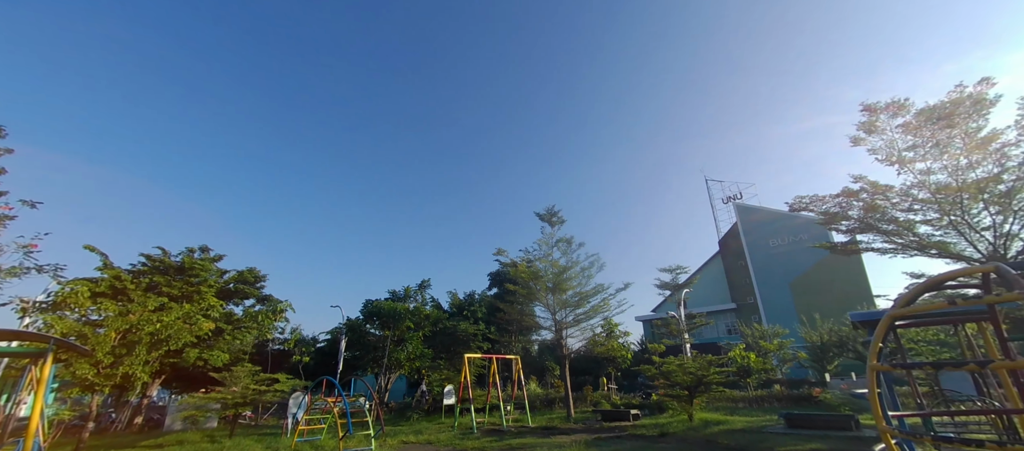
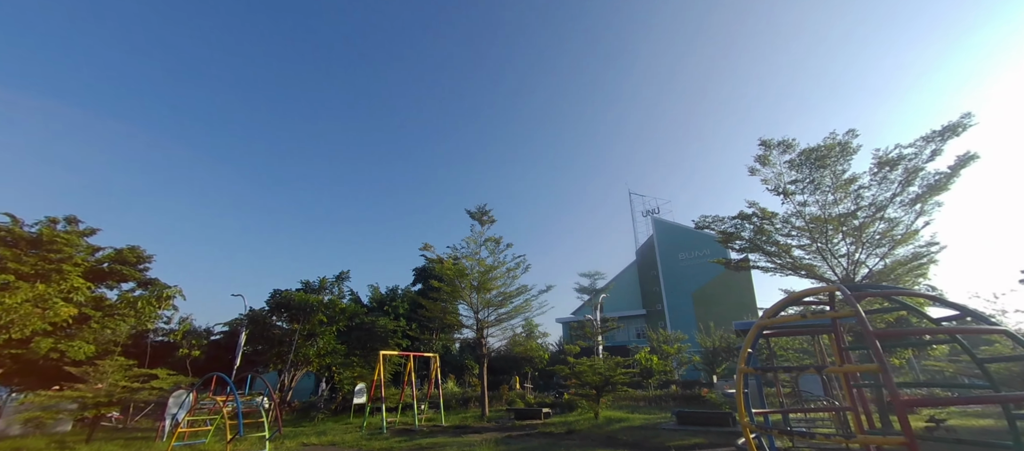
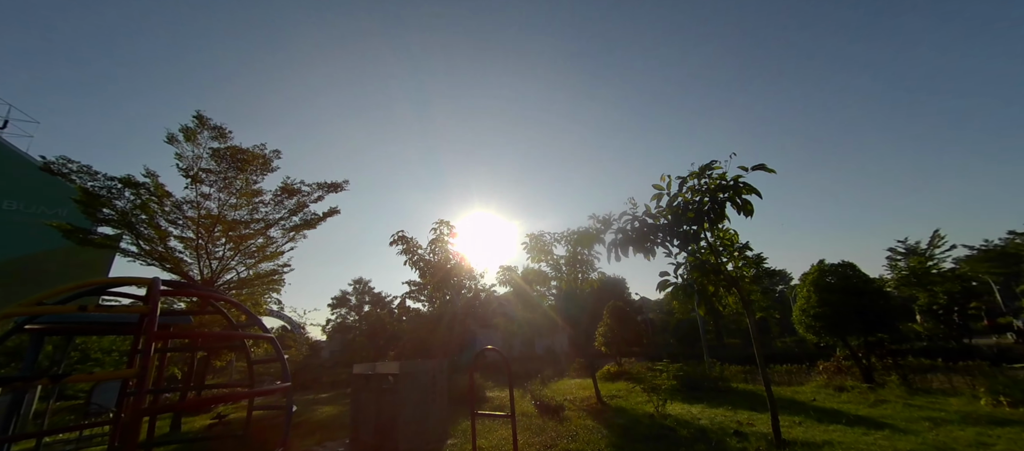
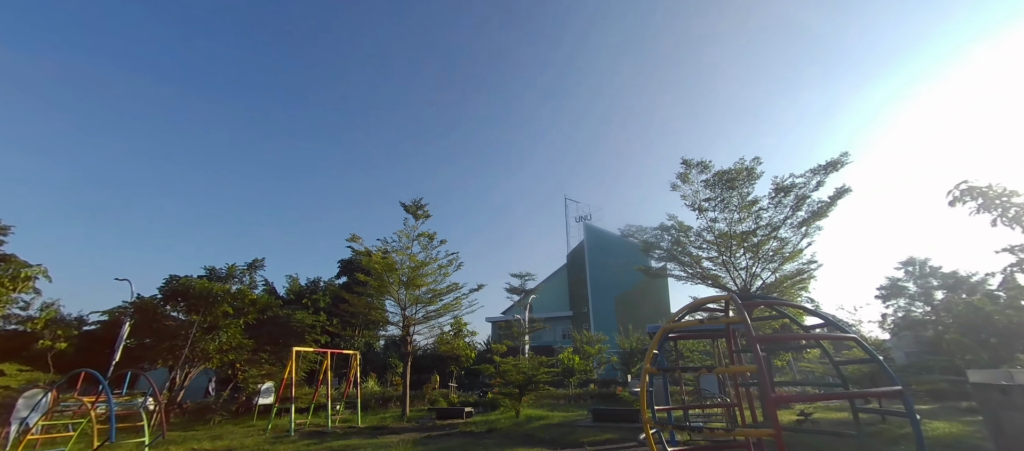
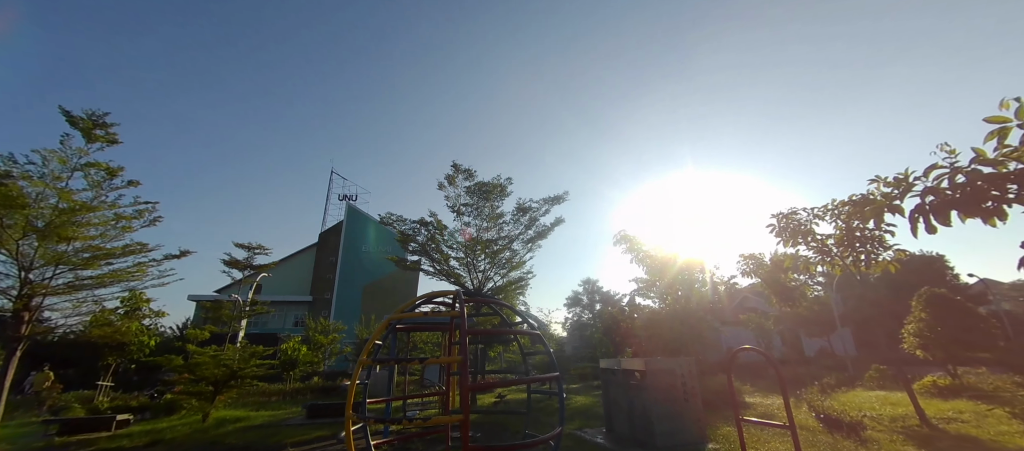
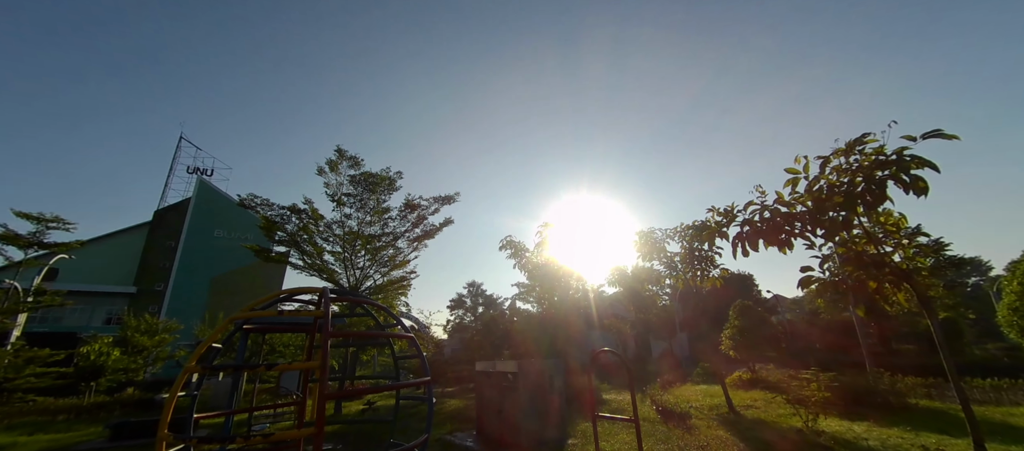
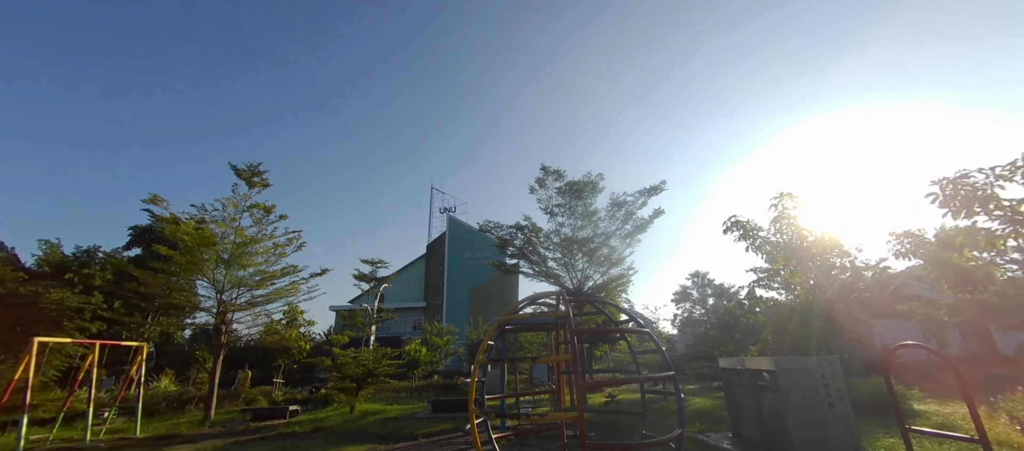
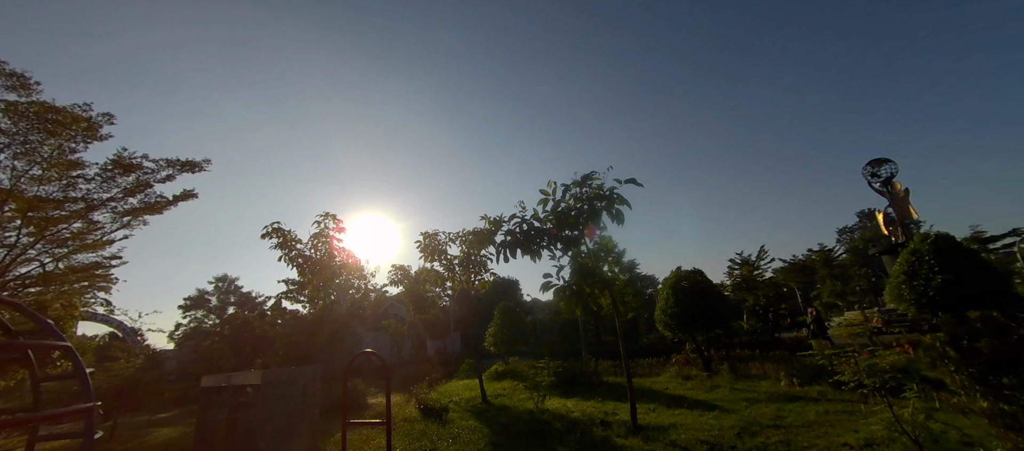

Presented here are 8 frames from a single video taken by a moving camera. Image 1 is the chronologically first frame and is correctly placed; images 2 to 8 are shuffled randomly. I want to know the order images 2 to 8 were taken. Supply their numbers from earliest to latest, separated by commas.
2, 4, 7, 5, 6, 3, 8
